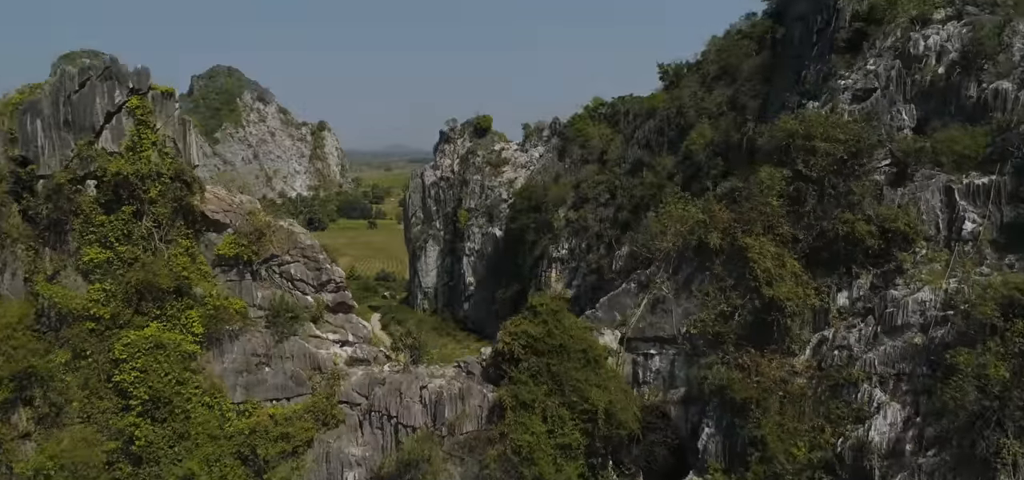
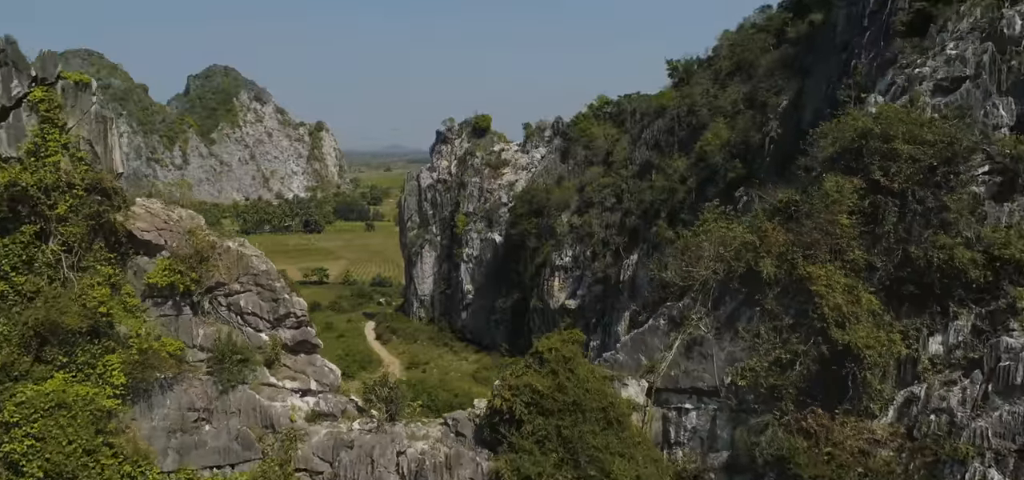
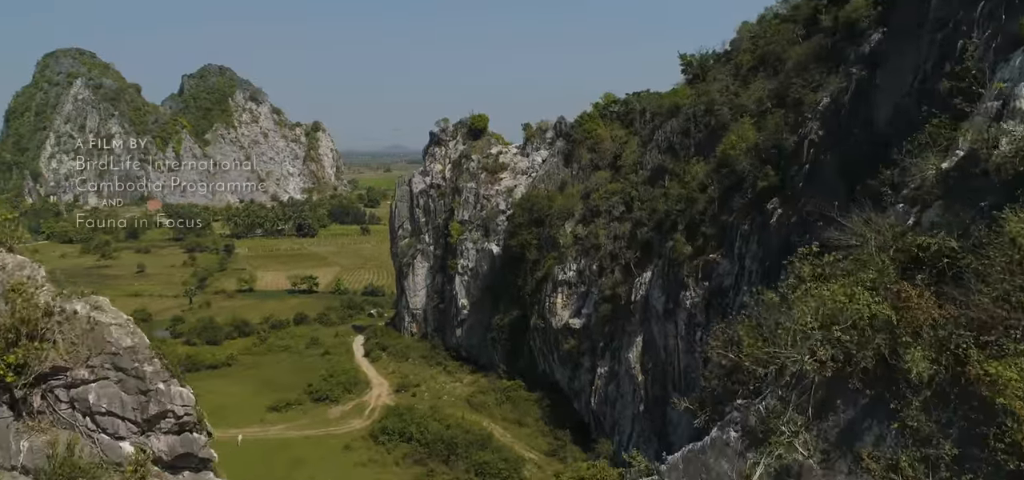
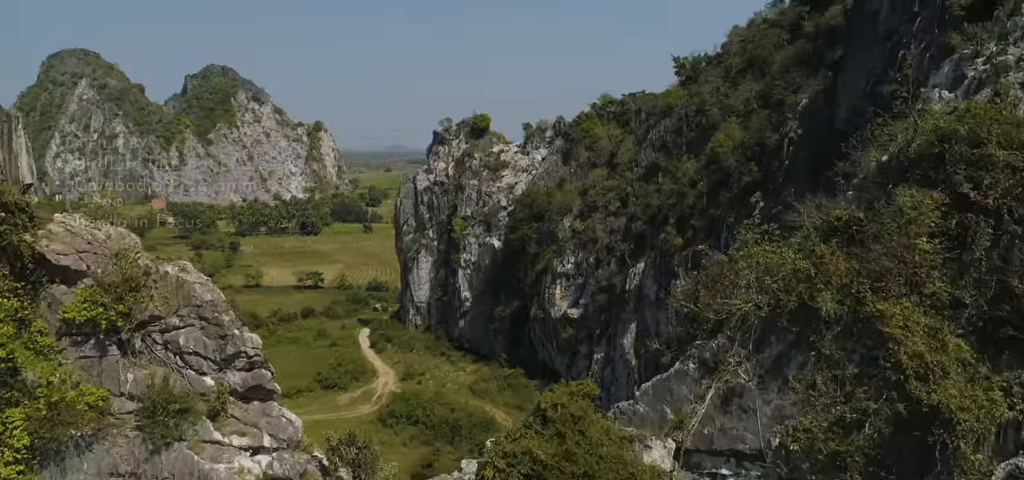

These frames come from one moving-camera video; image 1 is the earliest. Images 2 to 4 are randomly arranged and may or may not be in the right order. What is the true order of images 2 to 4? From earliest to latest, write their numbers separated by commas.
2, 4, 3
